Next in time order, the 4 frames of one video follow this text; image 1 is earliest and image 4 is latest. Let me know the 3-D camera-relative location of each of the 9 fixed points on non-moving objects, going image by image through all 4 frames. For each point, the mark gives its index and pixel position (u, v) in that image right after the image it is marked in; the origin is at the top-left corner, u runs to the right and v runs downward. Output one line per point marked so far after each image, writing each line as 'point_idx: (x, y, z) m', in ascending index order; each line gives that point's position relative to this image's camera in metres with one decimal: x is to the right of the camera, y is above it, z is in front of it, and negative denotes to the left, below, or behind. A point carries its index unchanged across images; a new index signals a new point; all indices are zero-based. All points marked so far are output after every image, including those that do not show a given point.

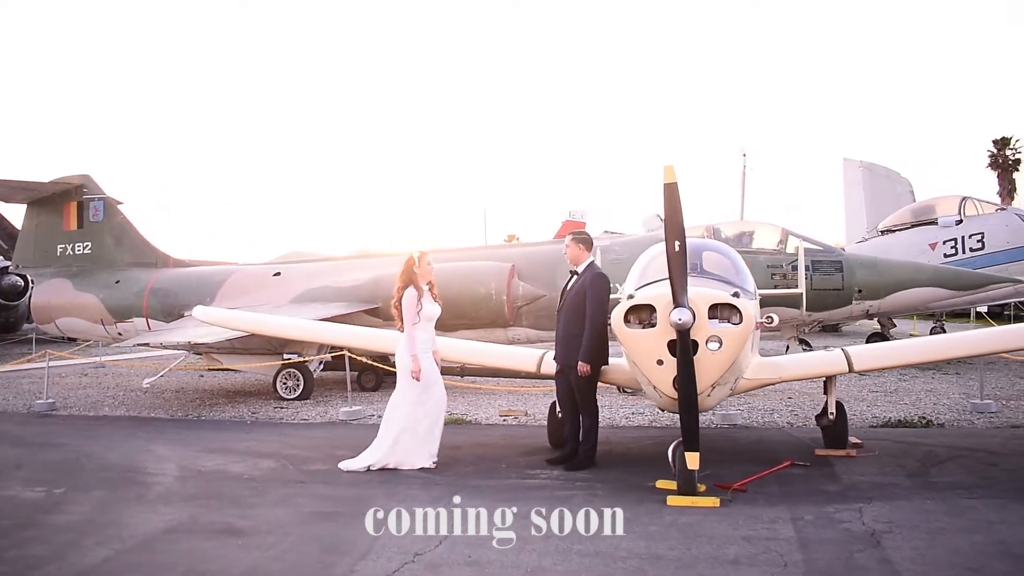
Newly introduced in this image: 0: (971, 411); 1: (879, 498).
0: (+5.0, -1.4, +7.7) m
1: (+2.3, -1.3, +4.4) m
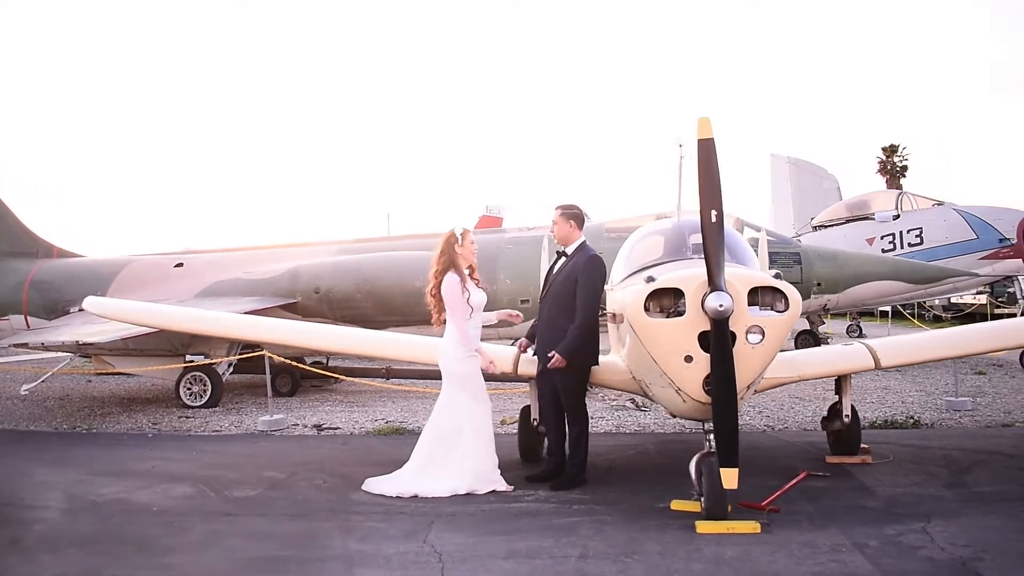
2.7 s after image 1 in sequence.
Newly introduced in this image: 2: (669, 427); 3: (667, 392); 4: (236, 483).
0: (+4.5, -1.3, +7.4) m
1: (+2.2, -1.2, +3.8) m
2: (+1.5, -1.4, +7.1) m
3: (+0.9, -0.6, +3.9) m
4: (-2.0, -1.4, +5.2) m
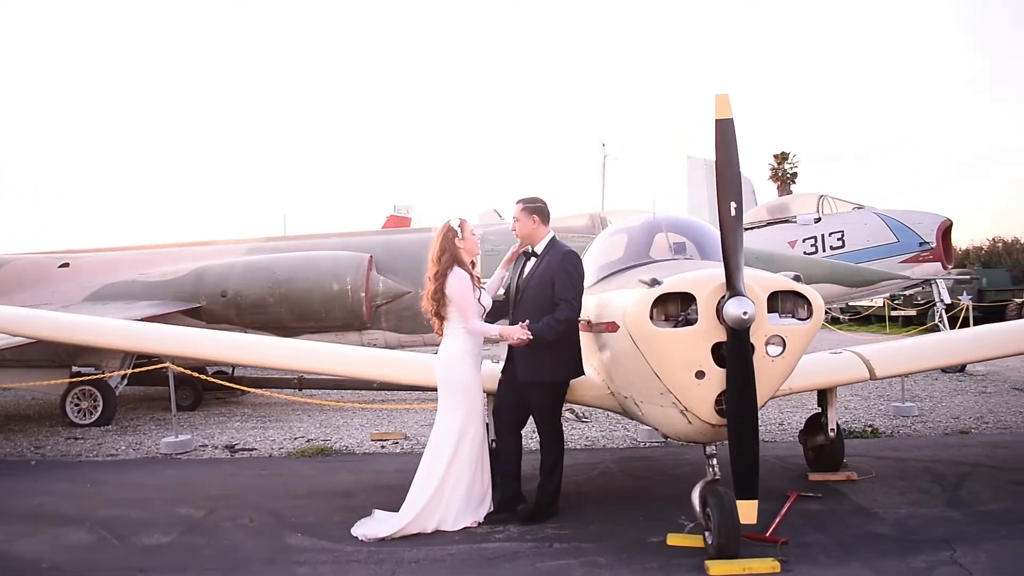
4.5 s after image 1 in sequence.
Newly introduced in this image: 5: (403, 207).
0: (+3.9, -1.3, +7.3) m
1: (+2.1, -1.2, +3.4) m
2: (+1.0, -1.4, +6.6) m
3: (+0.7, -0.6, +3.4) m
4: (-2.3, -1.4, +4.3) m
5: (-2.3, +1.8, +16.0) m
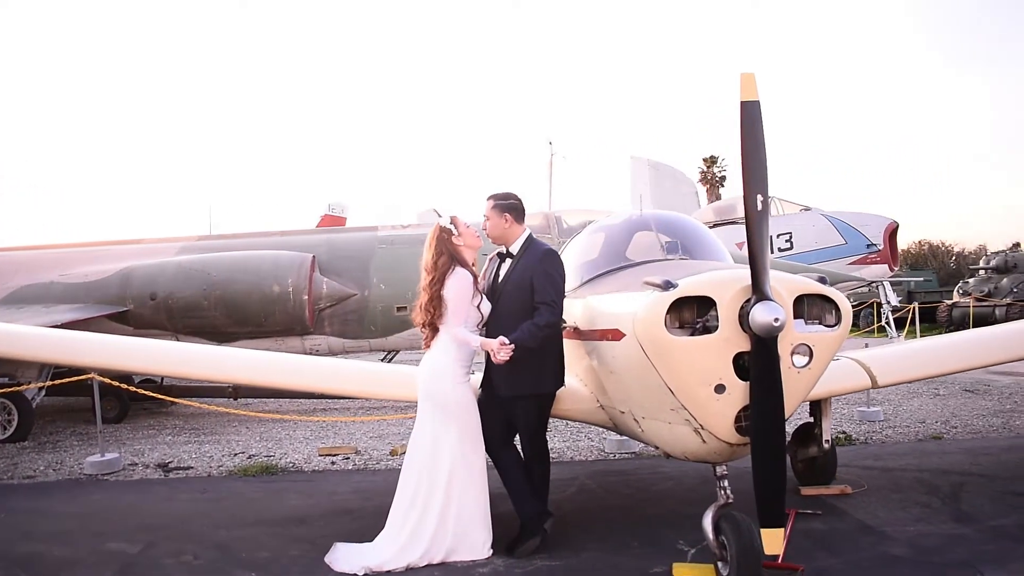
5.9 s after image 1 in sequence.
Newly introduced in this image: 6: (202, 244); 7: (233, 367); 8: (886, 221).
0: (+3.6, -1.3, +7.2) m
1: (+2.1, -1.2, +3.2) m
2: (+0.7, -1.4, +6.3) m
3: (+0.7, -0.6, +3.1) m
4: (-2.4, -1.5, +3.7) m
5: (-3.4, +1.8, +15.4) m
6: (-4.6, +0.7, +10.6) m
7: (-1.7, -0.5, +4.6) m
8: (+7.0, +1.2, +13.4) m
